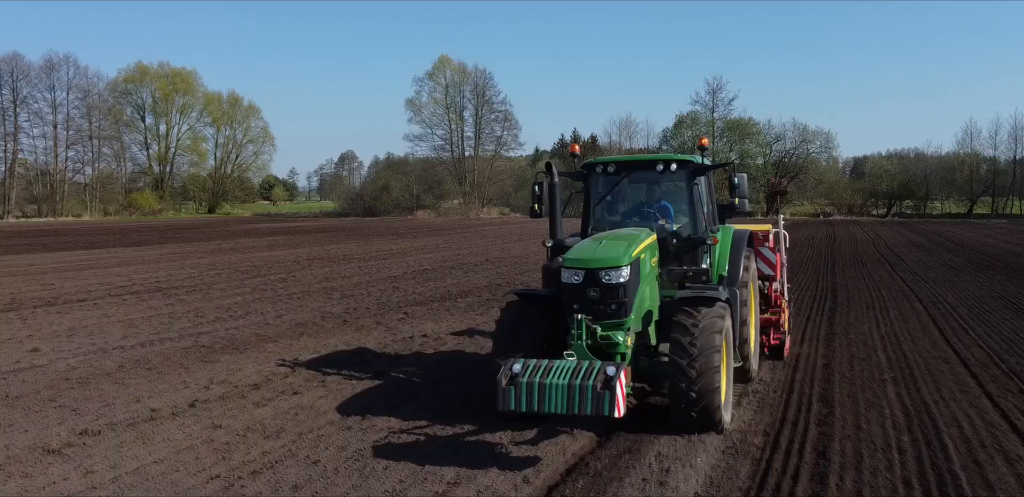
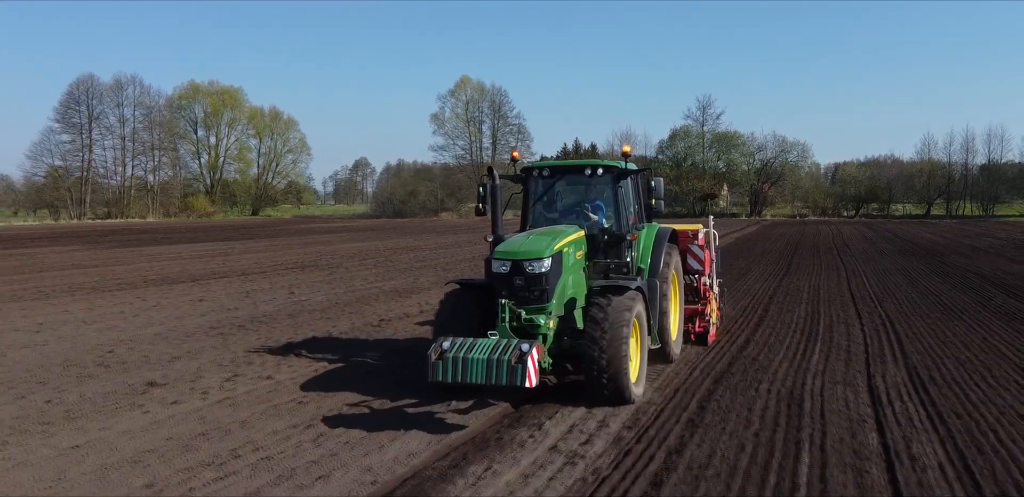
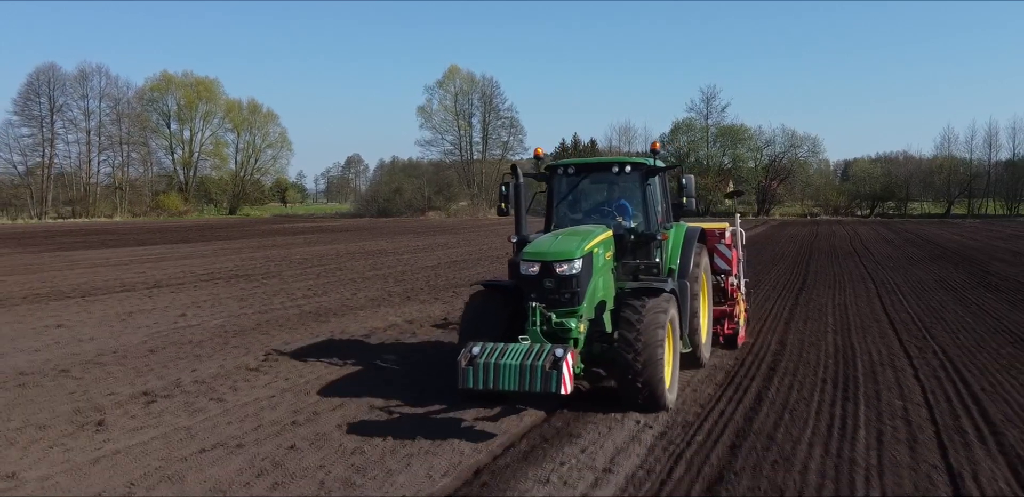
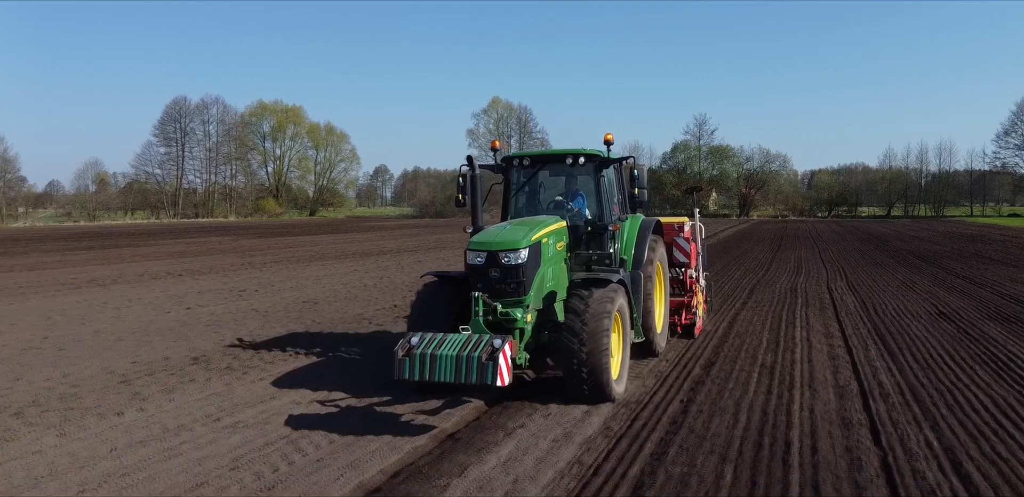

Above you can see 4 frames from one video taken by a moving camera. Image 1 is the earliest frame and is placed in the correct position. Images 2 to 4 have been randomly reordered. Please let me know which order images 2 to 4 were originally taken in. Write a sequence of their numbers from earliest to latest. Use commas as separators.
3, 2, 4
